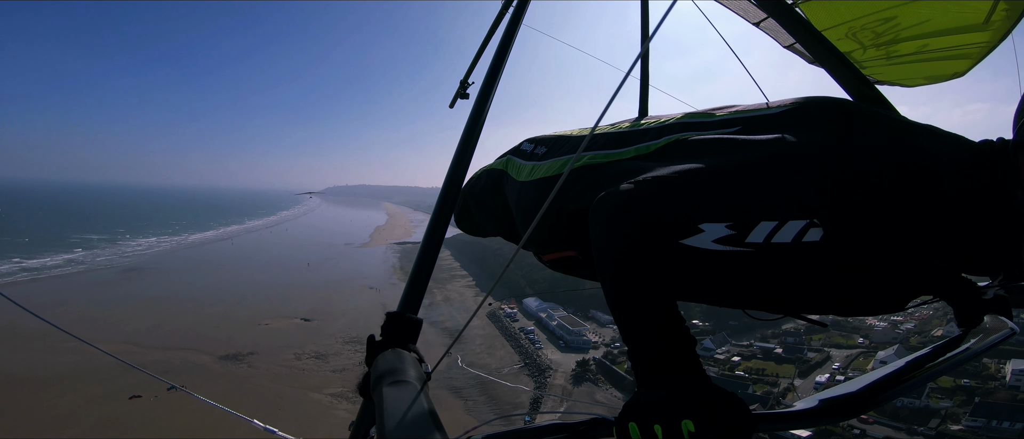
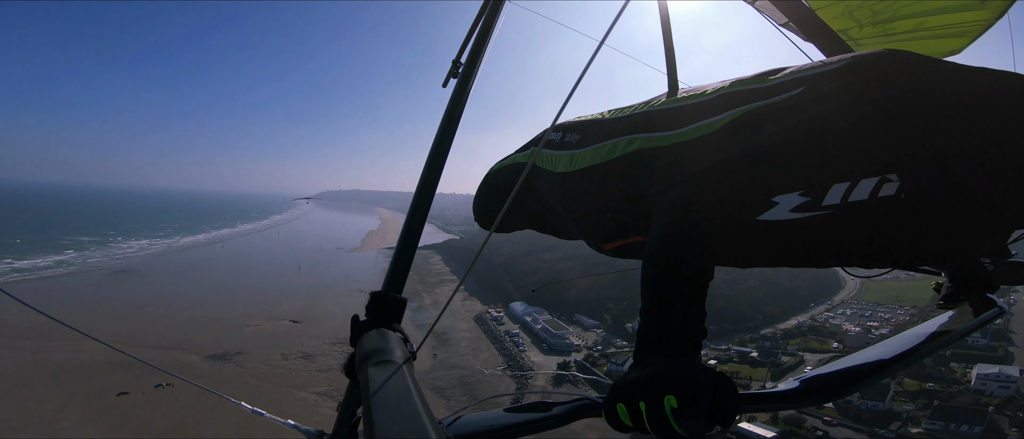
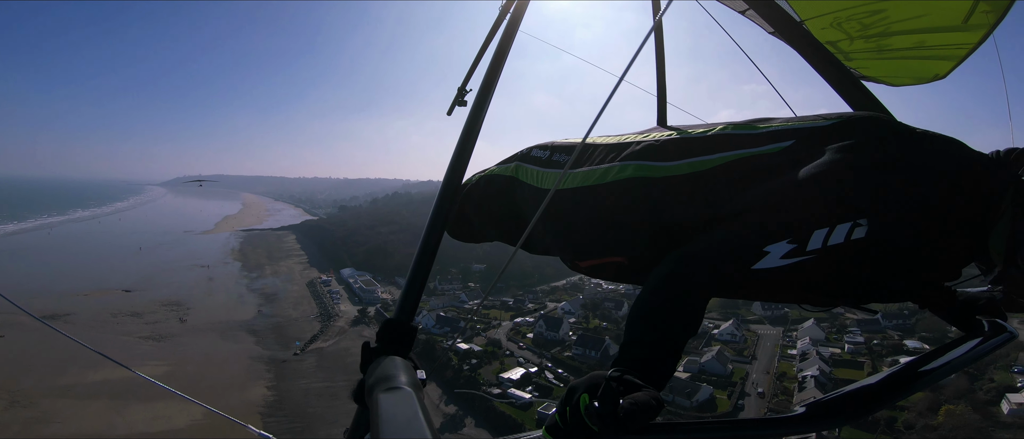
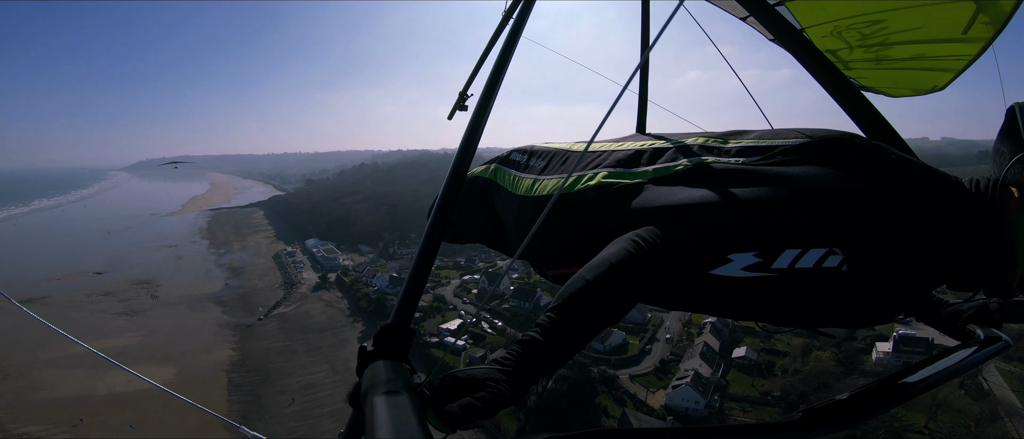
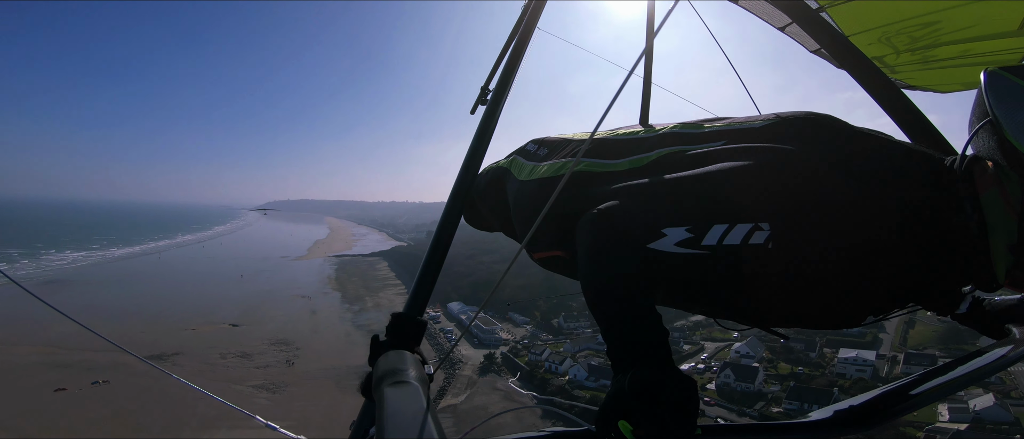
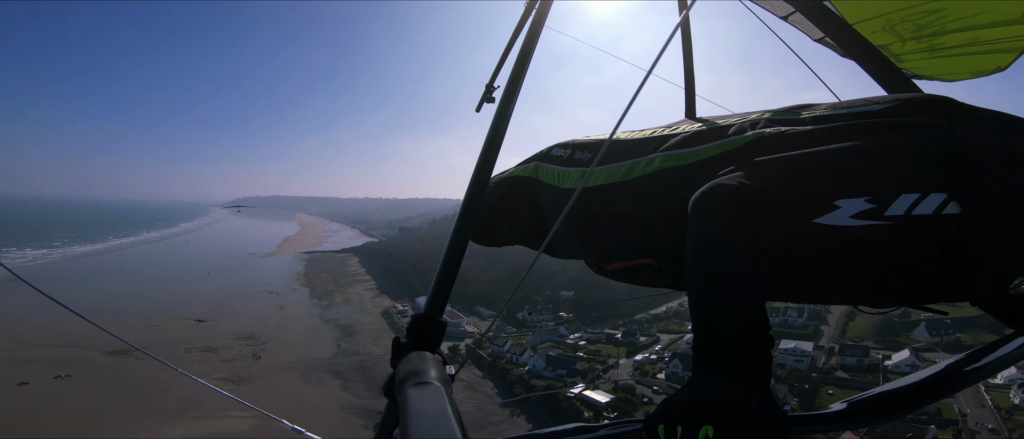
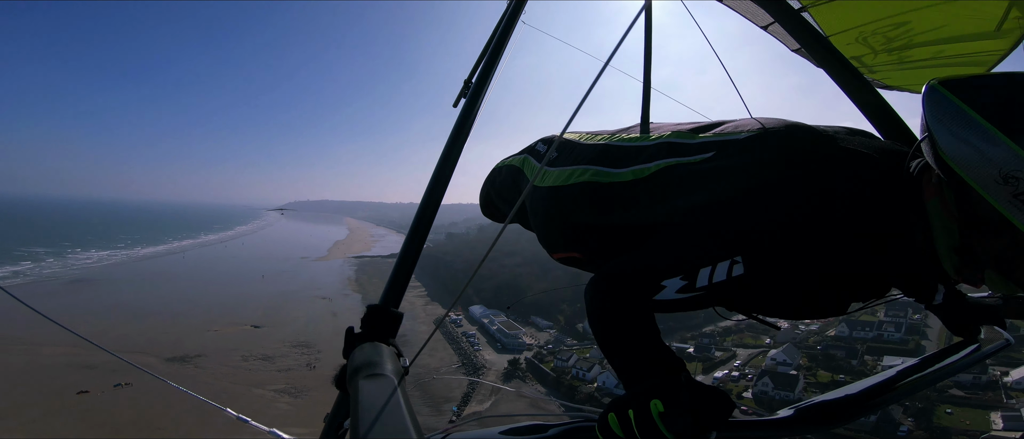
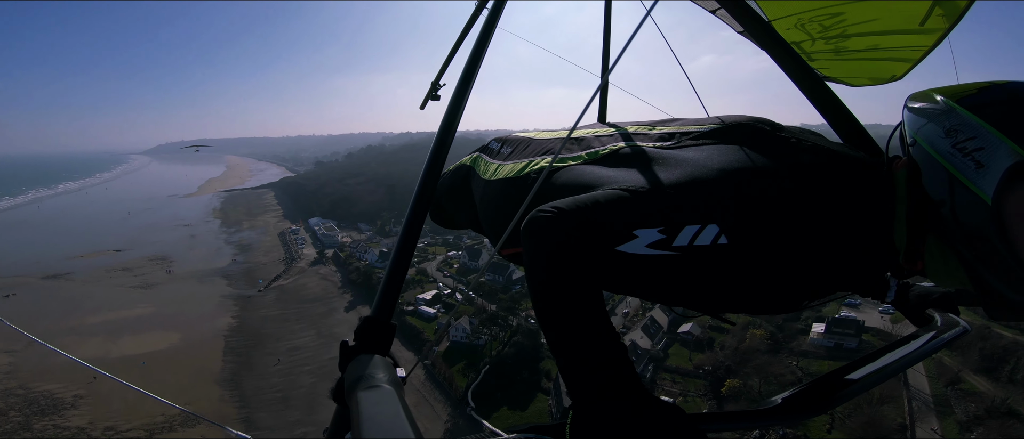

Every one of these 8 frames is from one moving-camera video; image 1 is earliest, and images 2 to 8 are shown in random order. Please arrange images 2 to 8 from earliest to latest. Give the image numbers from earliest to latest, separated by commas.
2, 7, 5, 6, 3, 4, 8
